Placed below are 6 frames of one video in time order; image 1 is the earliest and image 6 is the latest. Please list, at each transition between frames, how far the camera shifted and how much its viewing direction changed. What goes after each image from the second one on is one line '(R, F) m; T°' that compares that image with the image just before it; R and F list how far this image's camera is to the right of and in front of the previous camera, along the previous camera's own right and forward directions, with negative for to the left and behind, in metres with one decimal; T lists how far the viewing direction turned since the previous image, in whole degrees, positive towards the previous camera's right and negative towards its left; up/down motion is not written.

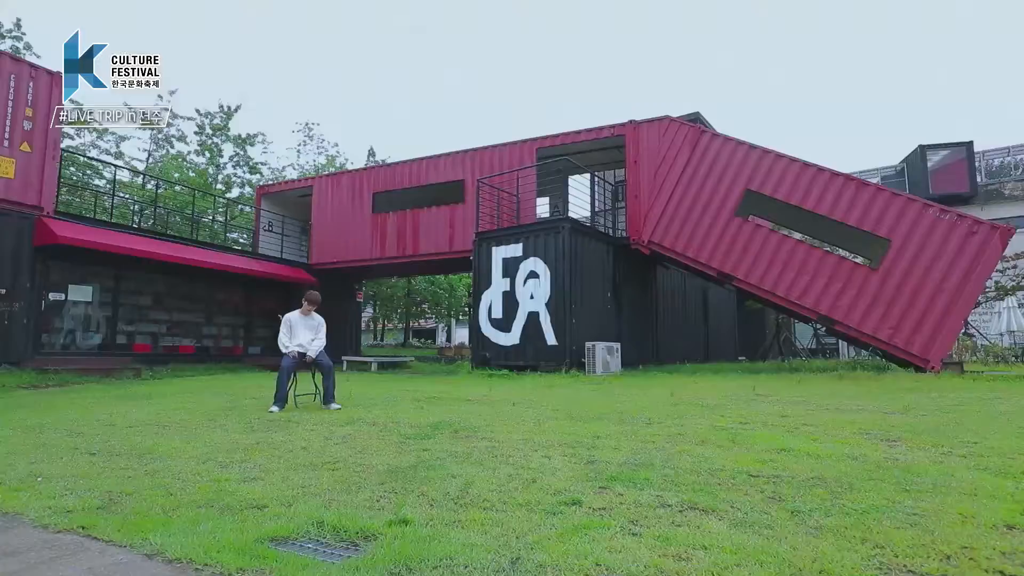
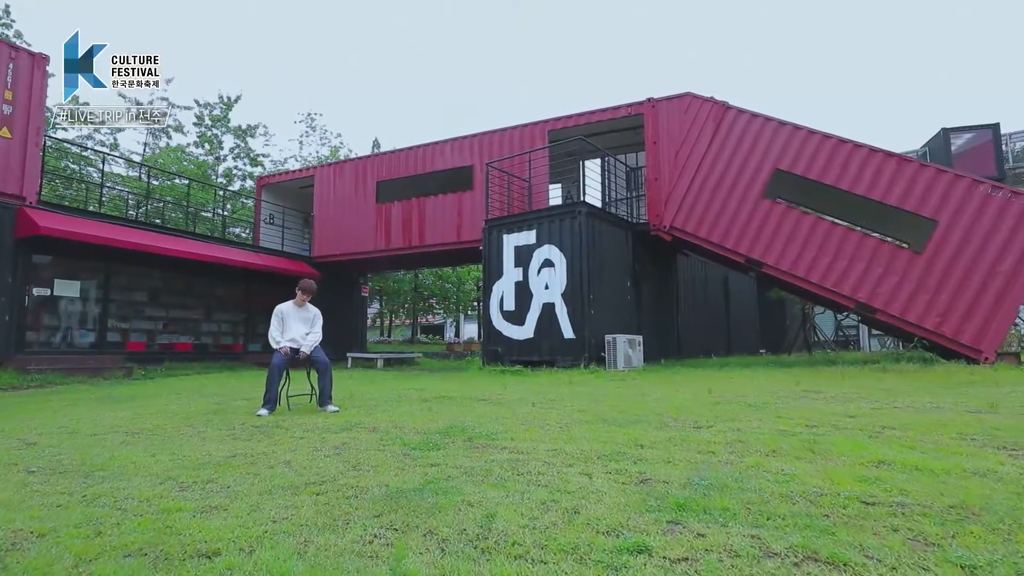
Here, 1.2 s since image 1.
(-0.1, +0.7) m; -1°
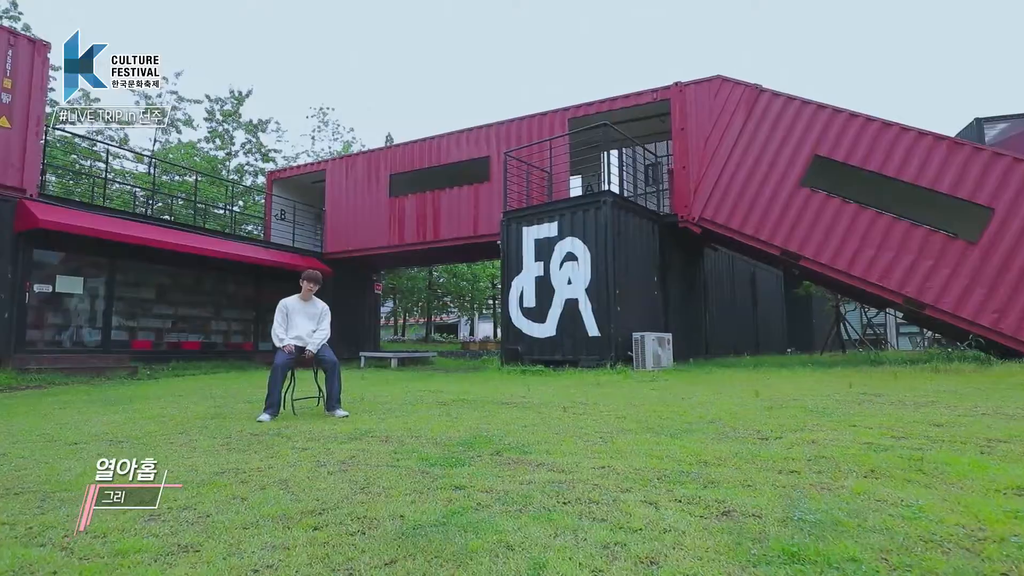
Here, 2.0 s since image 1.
(-0.1, +0.6) m; -1°
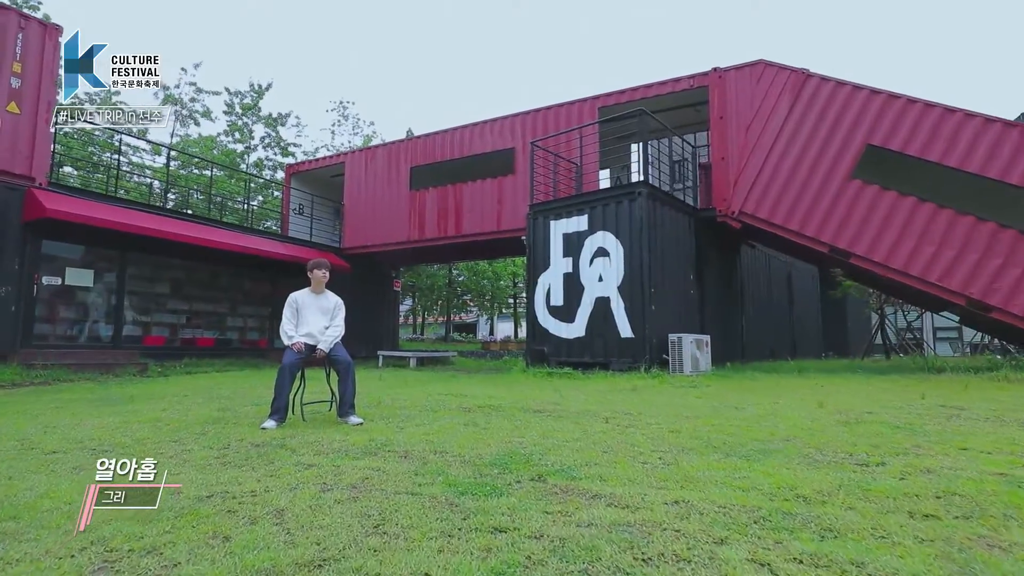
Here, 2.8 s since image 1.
(-0.1, +0.6) m; -2°
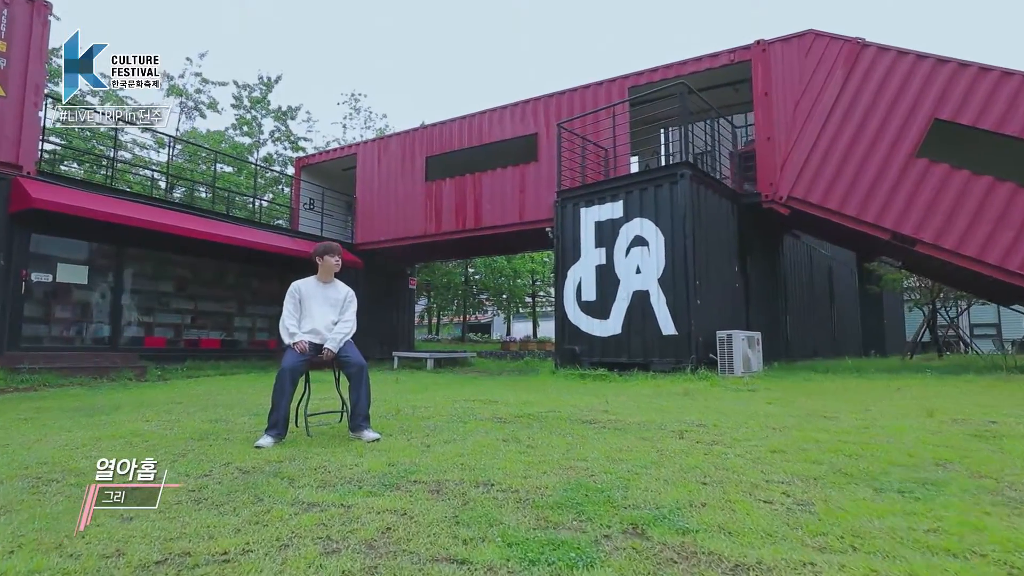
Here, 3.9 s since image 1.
(-0.2, +0.8) m; -1°
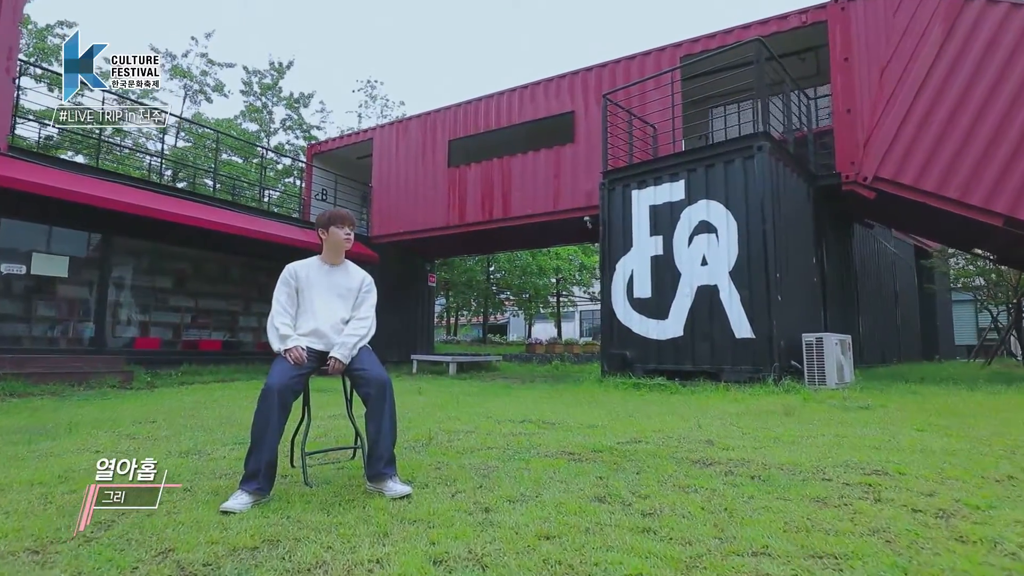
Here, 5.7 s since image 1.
(-0.3, +1.2) m; -1°
